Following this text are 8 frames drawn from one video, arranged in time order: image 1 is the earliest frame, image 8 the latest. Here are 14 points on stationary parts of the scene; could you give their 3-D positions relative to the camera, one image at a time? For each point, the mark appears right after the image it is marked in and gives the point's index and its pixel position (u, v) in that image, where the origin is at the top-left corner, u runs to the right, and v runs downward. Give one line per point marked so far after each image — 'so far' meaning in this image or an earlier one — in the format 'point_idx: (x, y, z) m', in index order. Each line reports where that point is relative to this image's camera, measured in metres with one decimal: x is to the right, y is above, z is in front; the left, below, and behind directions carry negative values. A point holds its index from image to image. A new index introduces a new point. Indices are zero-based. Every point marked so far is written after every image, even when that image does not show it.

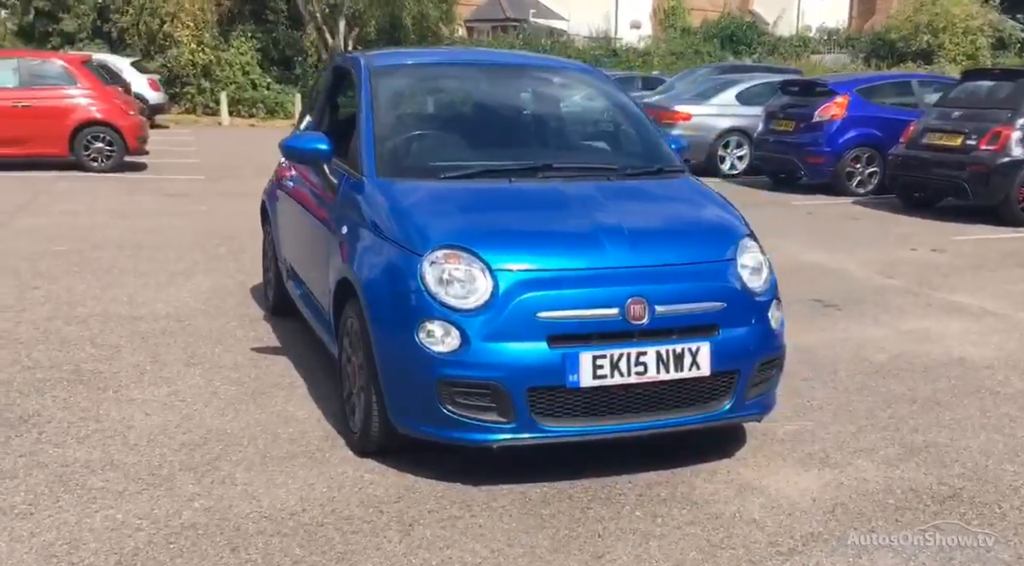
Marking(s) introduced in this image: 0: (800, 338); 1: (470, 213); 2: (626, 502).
0: (+1.8, -0.4, +5.9) m
1: (-0.2, +0.3, +3.6) m
2: (+0.4, -0.8, +3.4) m
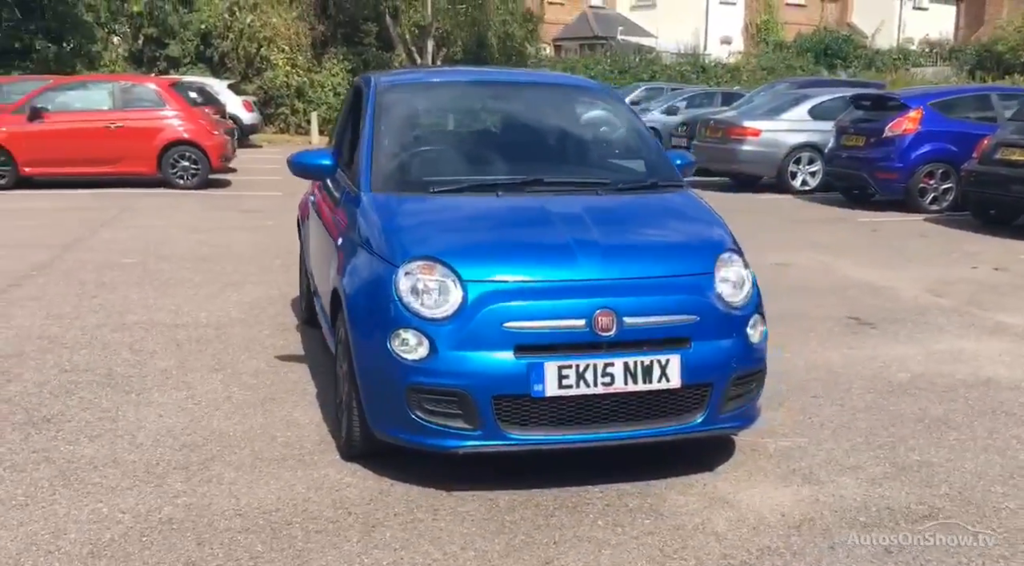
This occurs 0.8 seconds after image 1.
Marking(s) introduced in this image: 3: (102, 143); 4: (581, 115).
0: (+1.9, -0.5, +5.8) m
1: (-0.3, +0.2, +3.7) m
2: (+0.3, -0.8, +3.4) m
3: (-7.3, +2.5, +16.6) m
4: (+0.3, +0.9, +5.0) m
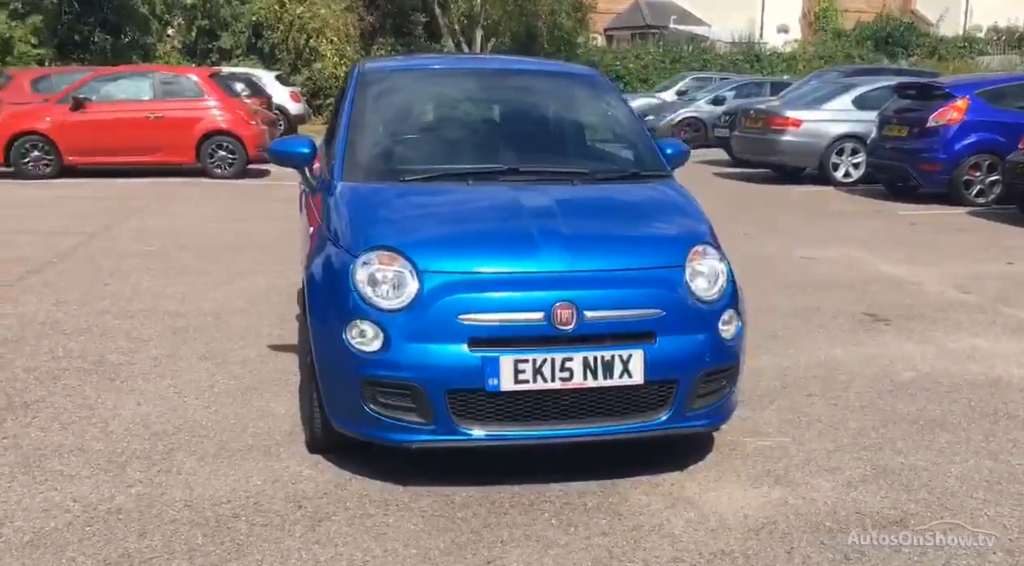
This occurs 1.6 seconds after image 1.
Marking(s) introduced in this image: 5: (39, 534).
0: (+1.9, -0.4, +5.6) m
1: (-0.4, +0.3, +3.7) m
2: (+0.1, -0.8, +3.3) m
3: (-6.8, +2.7, +16.9) m
4: (+0.3, +1.0, +4.9) m
5: (-1.5, -0.8, +3.0) m
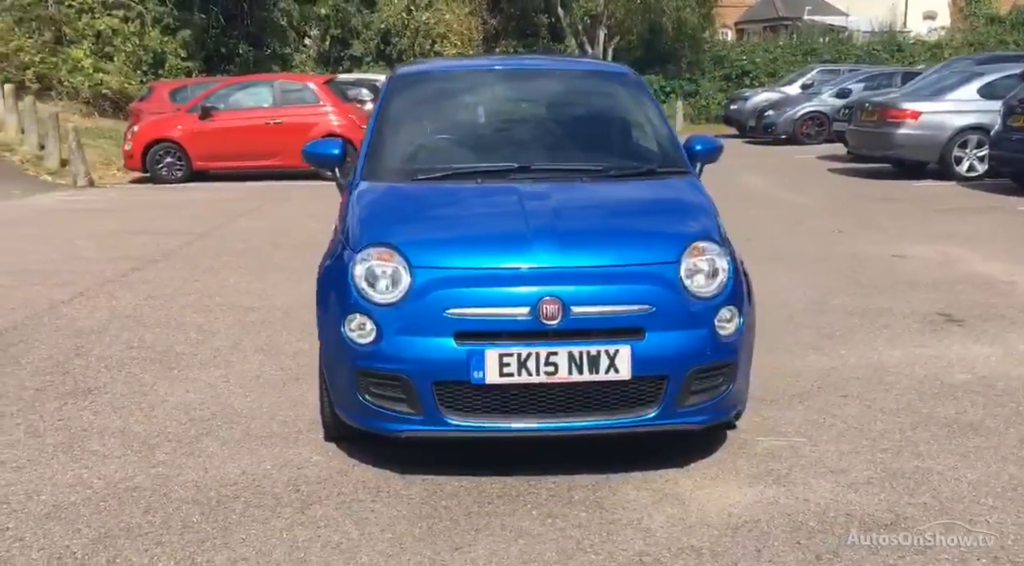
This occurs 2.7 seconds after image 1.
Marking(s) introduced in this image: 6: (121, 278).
0: (+2.1, -0.4, +5.4) m
1: (-0.4, +0.3, +3.8) m
2: (+0.1, -0.8, +3.4) m
3: (-4.9, +2.8, +17.7) m
4: (+0.4, +1.0, +5.0) m
5: (-1.6, -0.8, +3.3) m
6: (-3.5, 0.0, +8.2) m
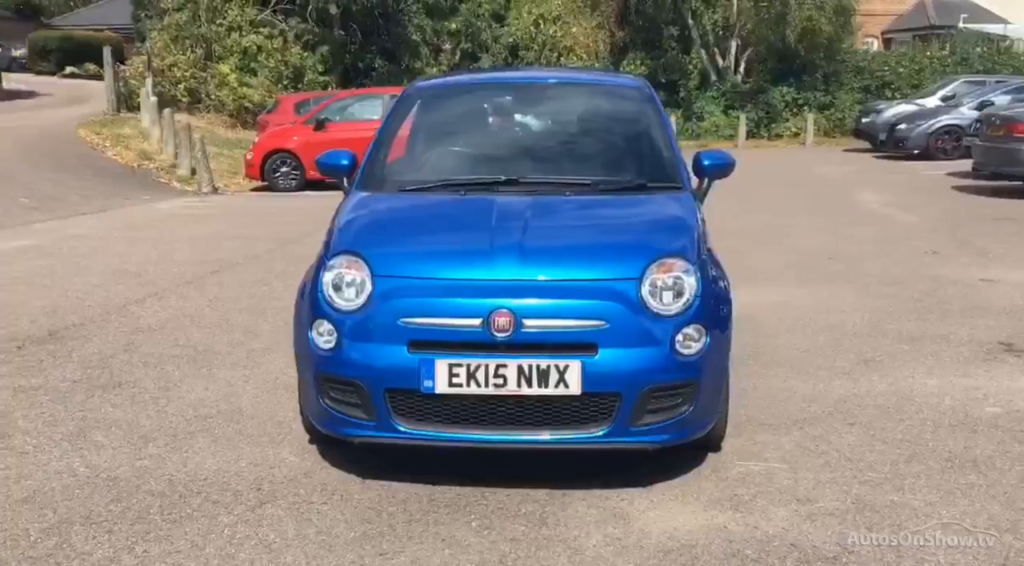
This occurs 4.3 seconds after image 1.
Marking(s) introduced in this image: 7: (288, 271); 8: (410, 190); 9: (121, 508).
0: (+2.2, -0.6, +5.1) m
1: (-0.5, +0.2, +3.9) m
2: (-0.1, -0.8, +3.4) m
3: (-2.9, +2.6, +18.3) m
4: (+0.5, +0.9, +4.9) m
5: (-1.8, -0.8, +3.6) m
6: (-2.9, 0.0, +8.6) m
7: (-2.3, +0.1, +9.3) m
8: (-0.5, +0.4, +4.4) m
9: (-1.4, -0.8, +3.4) m
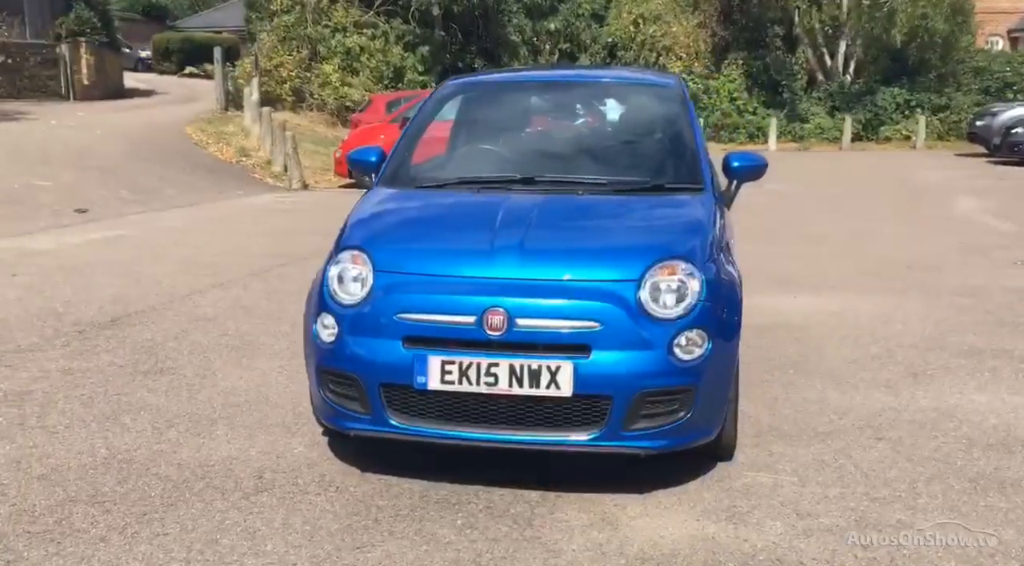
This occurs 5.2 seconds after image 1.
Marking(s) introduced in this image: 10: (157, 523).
0: (+2.3, -0.6, +4.9) m
1: (-0.5, +0.3, +3.9) m
2: (-0.2, -0.8, +3.4) m
3: (-1.3, +2.7, +18.5) m
4: (+0.6, +0.9, +4.8) m
5: (-1.8, -0.7, +3.7) m
6: (-2.4, +0.1, +8.9) m
7: (-1.7, +0.2, +9.4) m
8: (-0.4, +0.5, +4.4) m
9: (-1.5, -0.8, +3.5) m
10: (-1.2, -0.8, +3.2) m
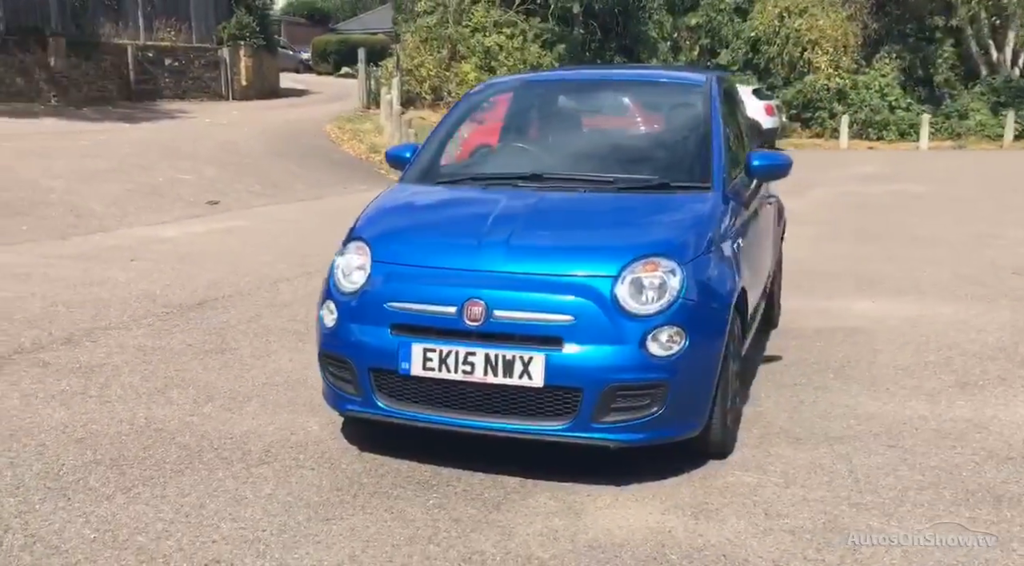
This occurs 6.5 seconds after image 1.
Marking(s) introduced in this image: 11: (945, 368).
0: (+2.4, -0.6, +4.6) m
1: (-0.5, +0.3, +4.1) m
2: (-0.3, -0.8, +3.6) m
3: (+1.0, +2.8, +18.7) m
4: (+0.8, +0.9, +4.8) m
5: (-1.9, -0.7, +4.1) m
6: (-1.6, +0.2, +9.3) m
7: (-0.8, +0.2, +9.7) m
8: (-0.3, +0.5, +4.6) m
9: (-1.5, -0.7, +3.9) m
10: (-1.4, -0.8, +3.5) m
11: (+2.5, -0.5, +5.4) m
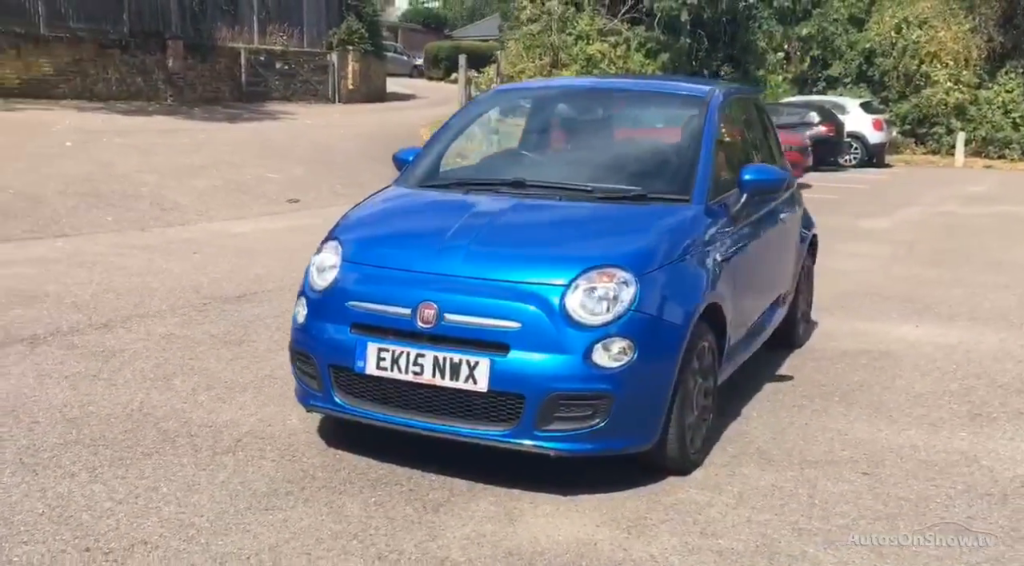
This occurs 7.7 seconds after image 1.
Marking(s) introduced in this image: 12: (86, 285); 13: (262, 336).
0: (+2.3, -0.8, +4.4) m
1: (-0.6, +0.3, +4.2) m
2: (-0.5, -0.8, +3.6) m
3: (+2.6, +2.6, +18.5) m
4: (+0.8, +0.8, +4.8) m
5: (-2.0, -0.6, +4.4) m
6: (-1.2, +0.2, +9.5) m
7: (-0.3, +0.2, +9.8) m
8: (-0.3, +0.5, +4.6) m
9: (-1.7, -0.7, +4.1) m
10: (-1.6, -0.7, +3.7) m
11: (+2.5, -0.6, +5.1) m
12: (-3.6, 0.0, +7.7) m
13: (-1.7, -0.4, +6.1) m
